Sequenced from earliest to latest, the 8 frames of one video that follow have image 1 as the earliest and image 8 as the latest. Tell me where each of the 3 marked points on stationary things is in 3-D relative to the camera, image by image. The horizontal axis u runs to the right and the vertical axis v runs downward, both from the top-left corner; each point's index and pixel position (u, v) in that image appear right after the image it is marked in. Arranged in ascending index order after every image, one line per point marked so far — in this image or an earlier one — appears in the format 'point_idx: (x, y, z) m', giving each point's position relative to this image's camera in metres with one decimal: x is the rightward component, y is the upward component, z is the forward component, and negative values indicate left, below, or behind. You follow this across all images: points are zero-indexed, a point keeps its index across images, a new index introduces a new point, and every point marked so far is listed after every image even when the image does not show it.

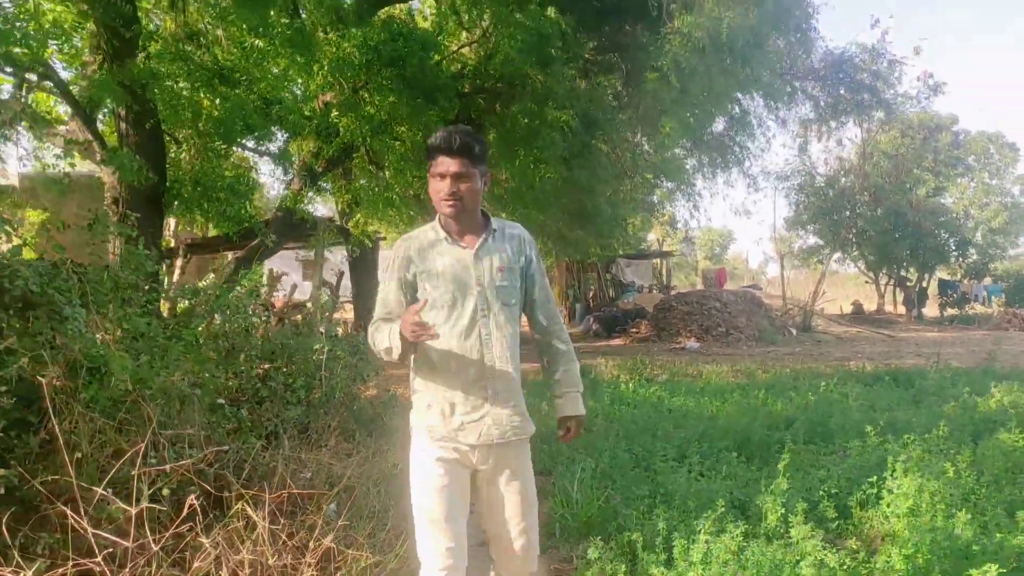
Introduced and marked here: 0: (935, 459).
0: (+2.6, -1.1, +4.7) m
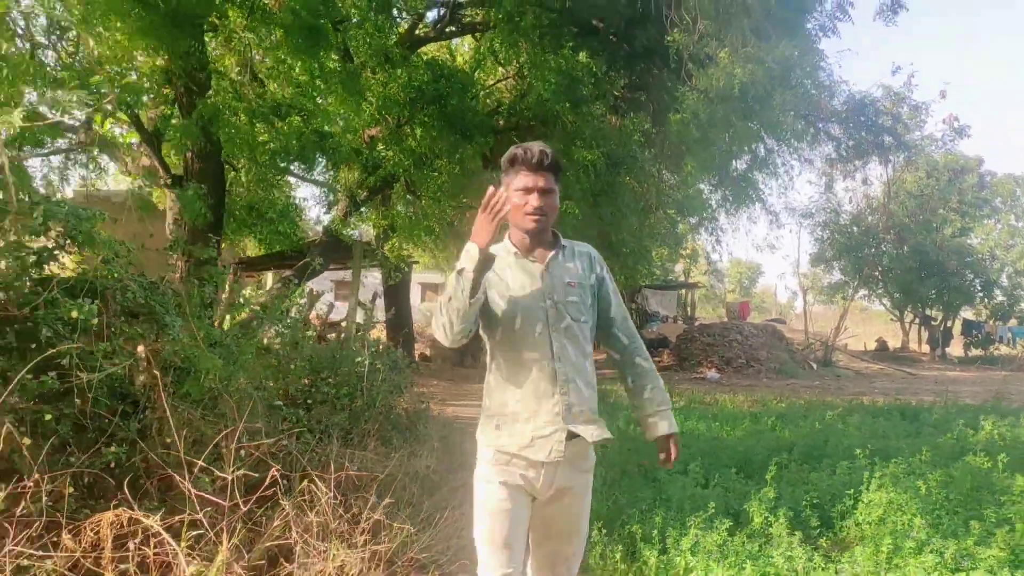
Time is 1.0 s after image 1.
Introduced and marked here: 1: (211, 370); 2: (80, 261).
0: (+2.7, -1.3, +5.3) m
1: (-1.6, -0.5, +4.2) m
2: (-2.2, +0.1, +3.9) m
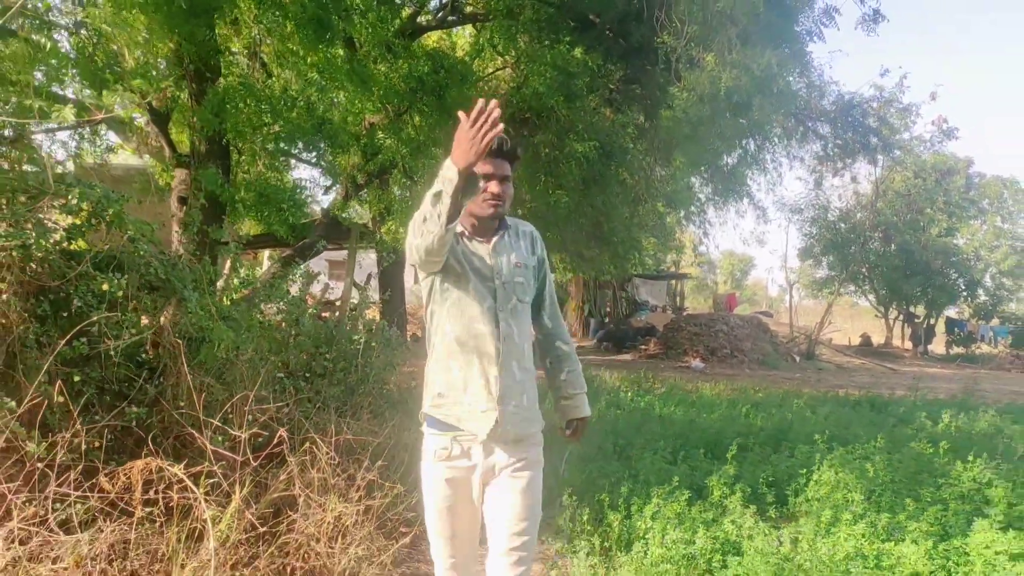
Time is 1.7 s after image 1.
0: (+2.6, -1.3, +5.8) m
1: (-1.7, -0.3, +4.6) m
2: (-2.3, +0.3, +4.3) m
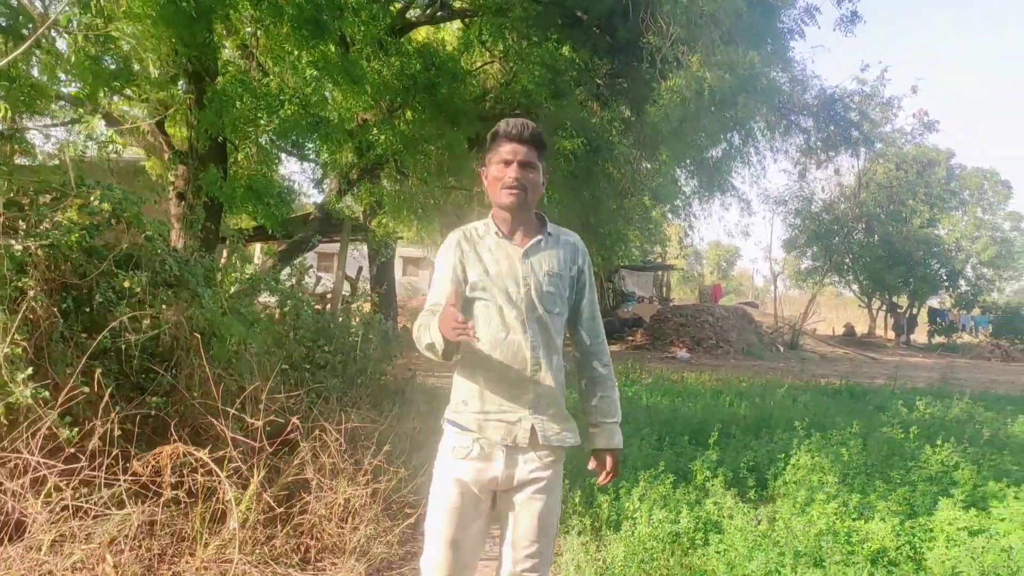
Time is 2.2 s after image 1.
0: (+2.6, -1.3, +6.1) m
1: (-1.7, -0.3, +4.9) m
2: (-2.3, +0.3, +4.6) m
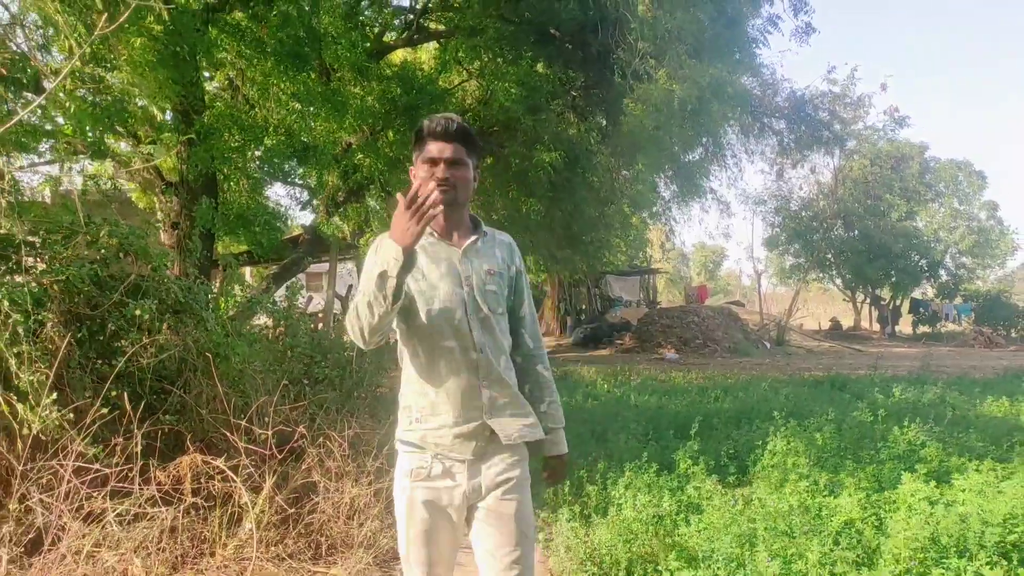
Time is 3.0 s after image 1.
0: (+2.5, -1.2, +6.5) m
1: (-1.8, -0.5, +5.2) m
2: (-2.4, +0.1, +4.9) m
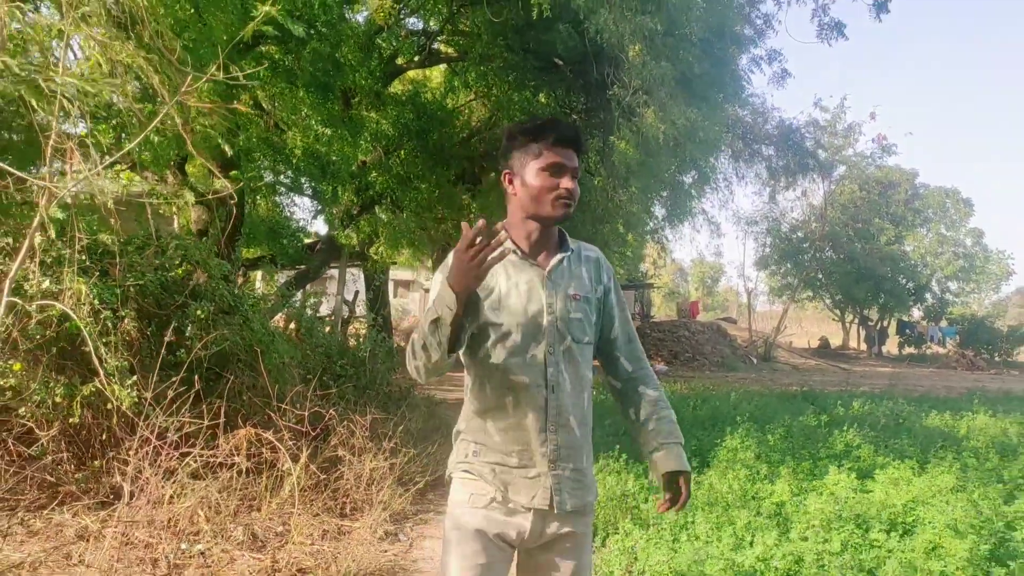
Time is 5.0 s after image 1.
0: (+2.4, -1.4, +7.4) m
1: (-1.9, -0.5, +6.2) m
2: (-2.4, +0.1, +5.9) m
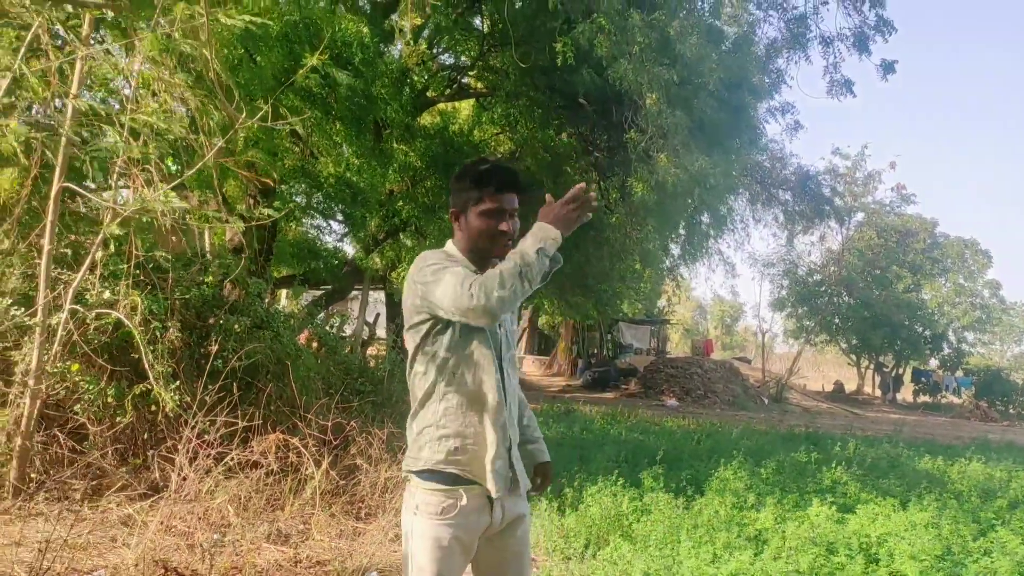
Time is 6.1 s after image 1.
0: (+2.5, -1.8, +7.8) m
1: (-1.8, -0.7, +6.7) m
2: (-2.3, 0.0, +6.5) m
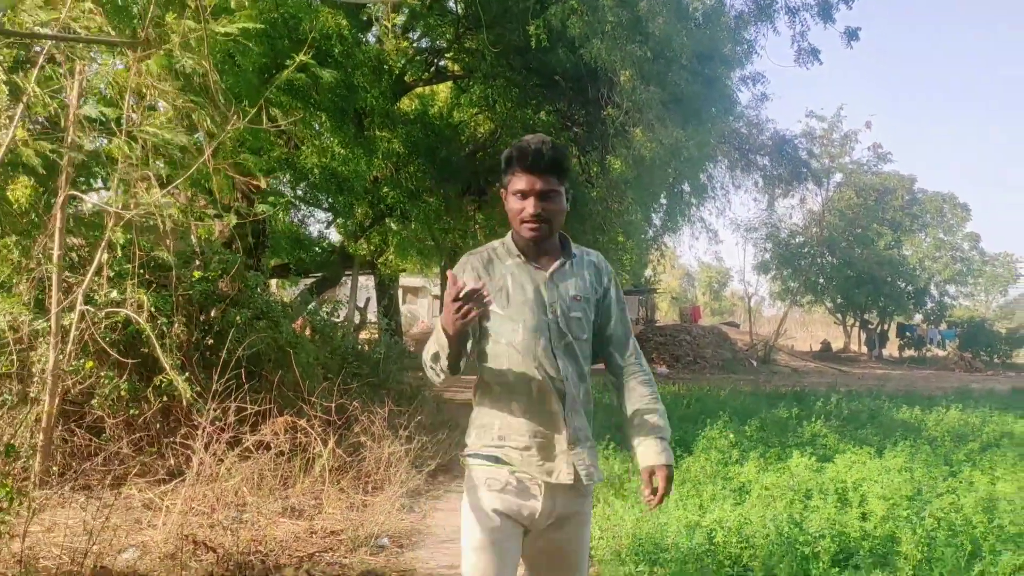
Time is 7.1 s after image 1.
0: (+2.4, -1.5, +8.2) m
1: (-1.9, -0.6, +7.0) m
2: (-2.4, 0.0, +6.7) m
